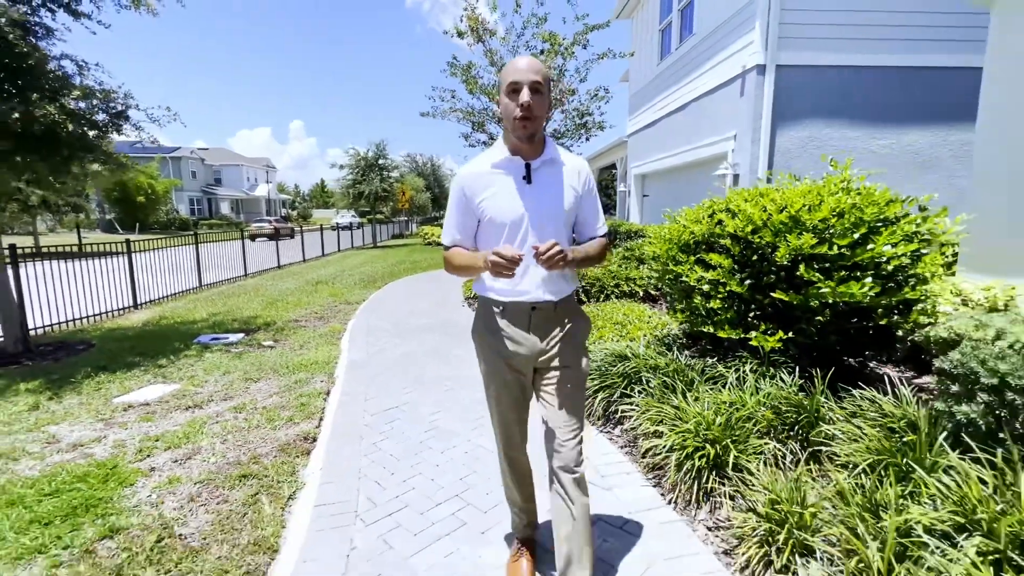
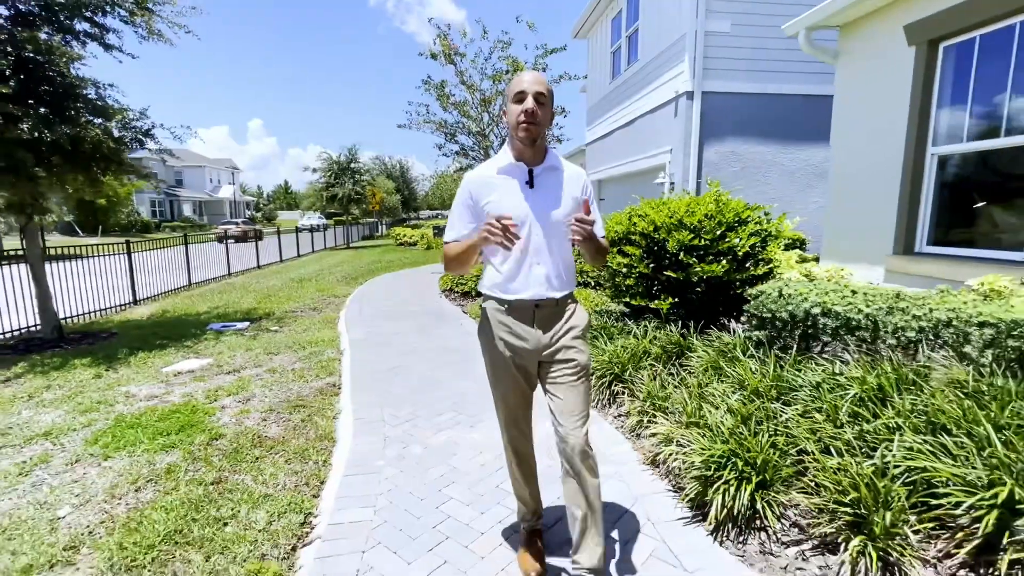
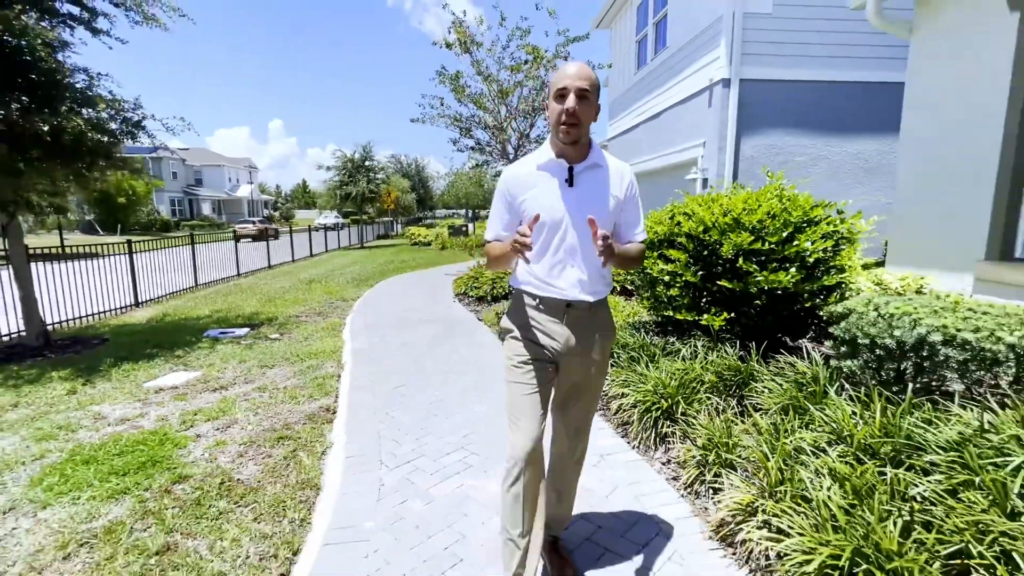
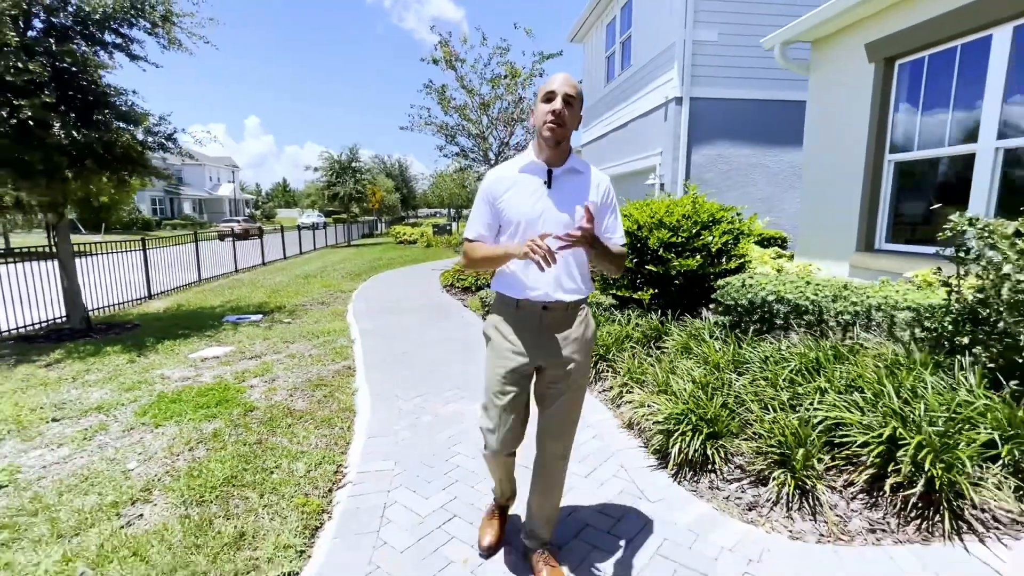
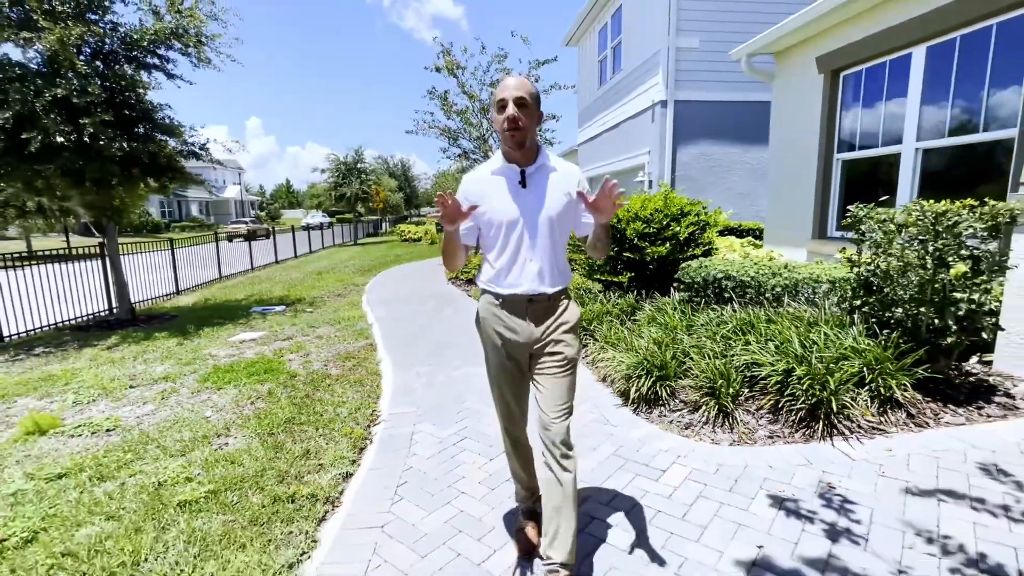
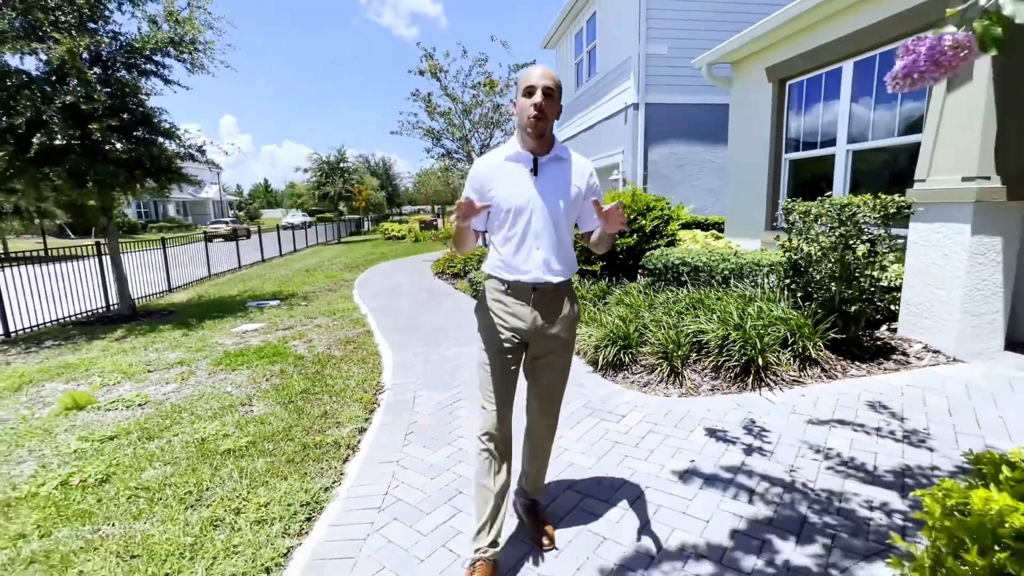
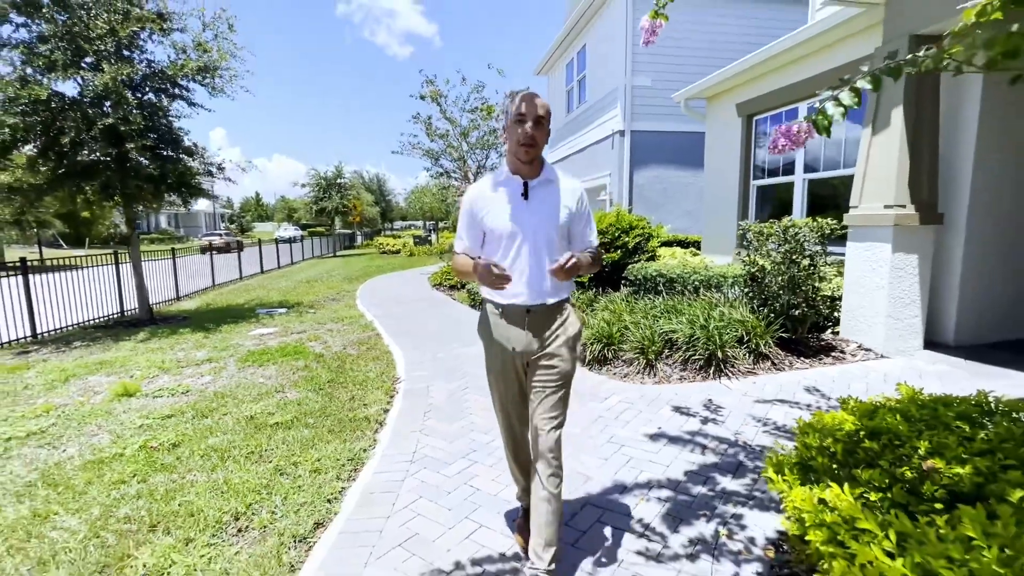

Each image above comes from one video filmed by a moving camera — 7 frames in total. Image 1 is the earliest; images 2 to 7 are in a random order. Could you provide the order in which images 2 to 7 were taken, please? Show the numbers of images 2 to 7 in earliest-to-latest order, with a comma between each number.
3, 2, 4, 5, 6, 7
